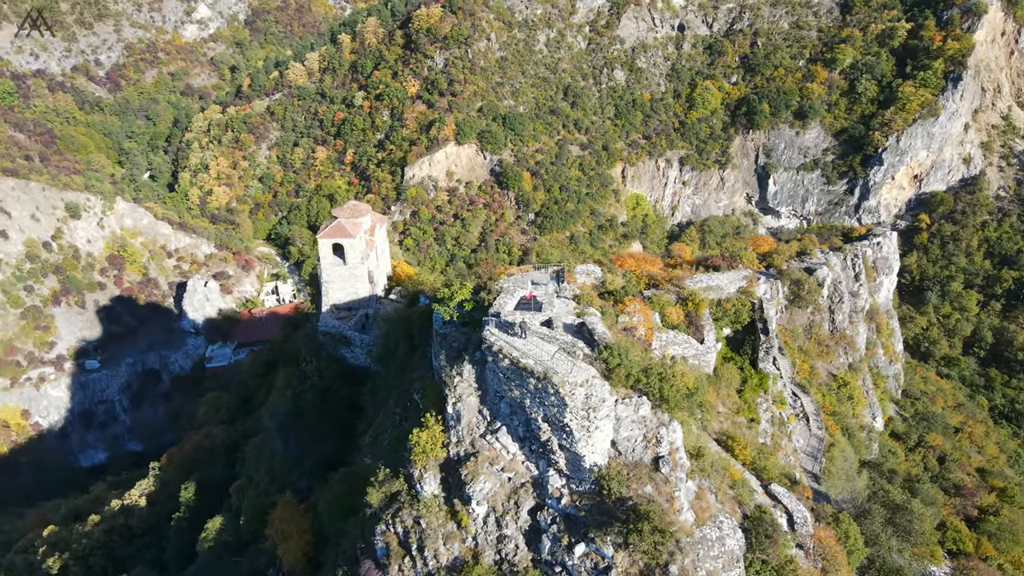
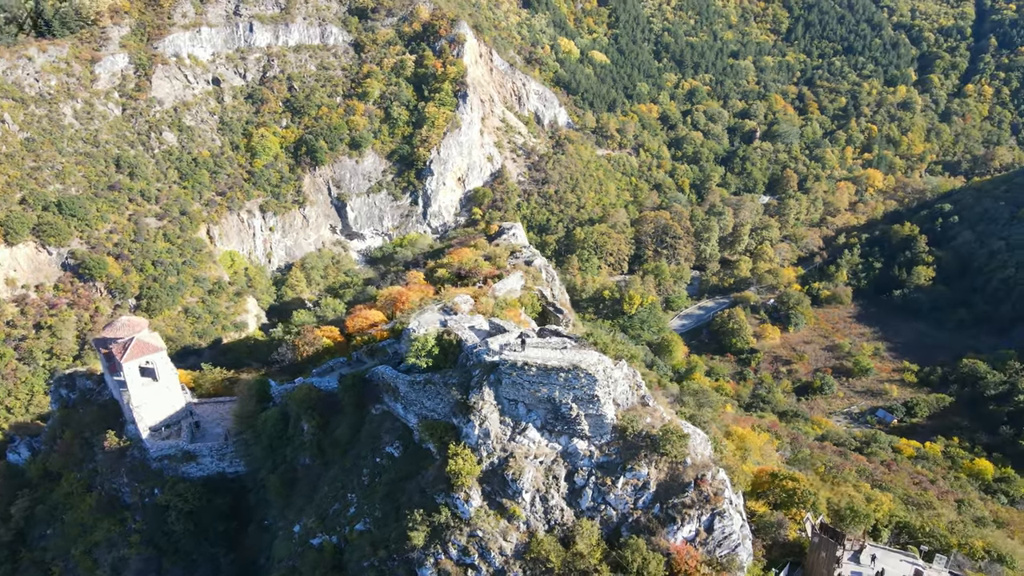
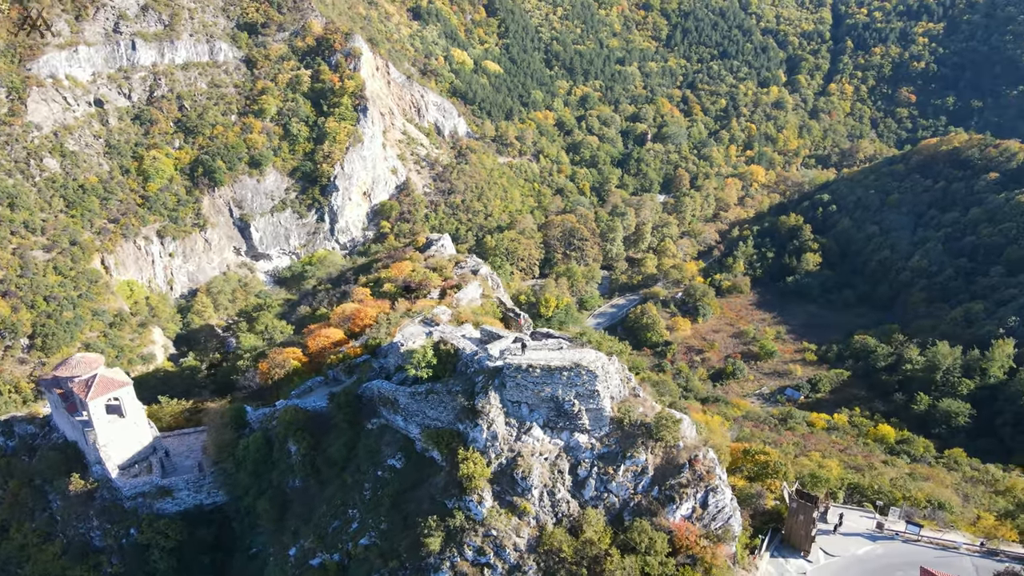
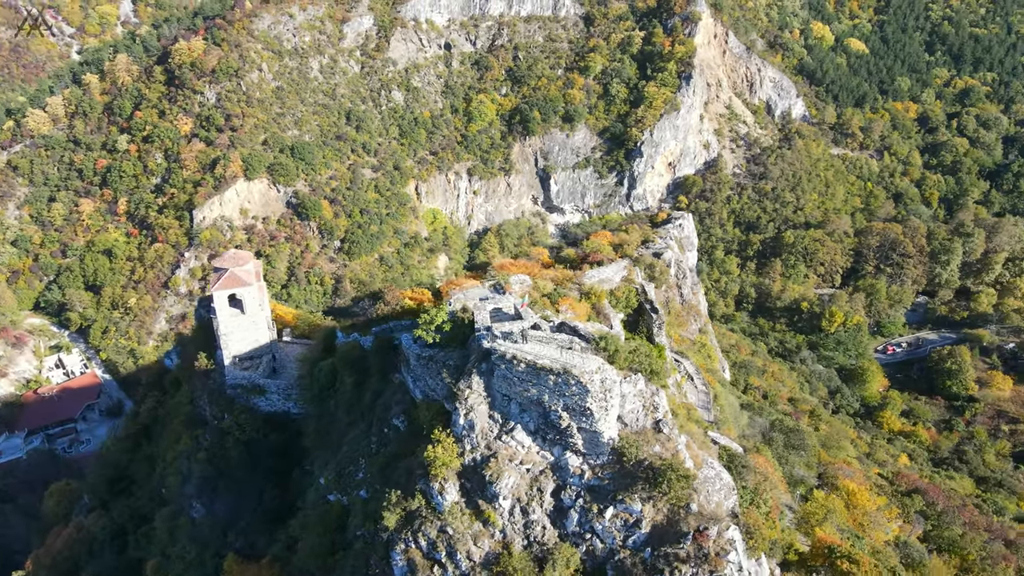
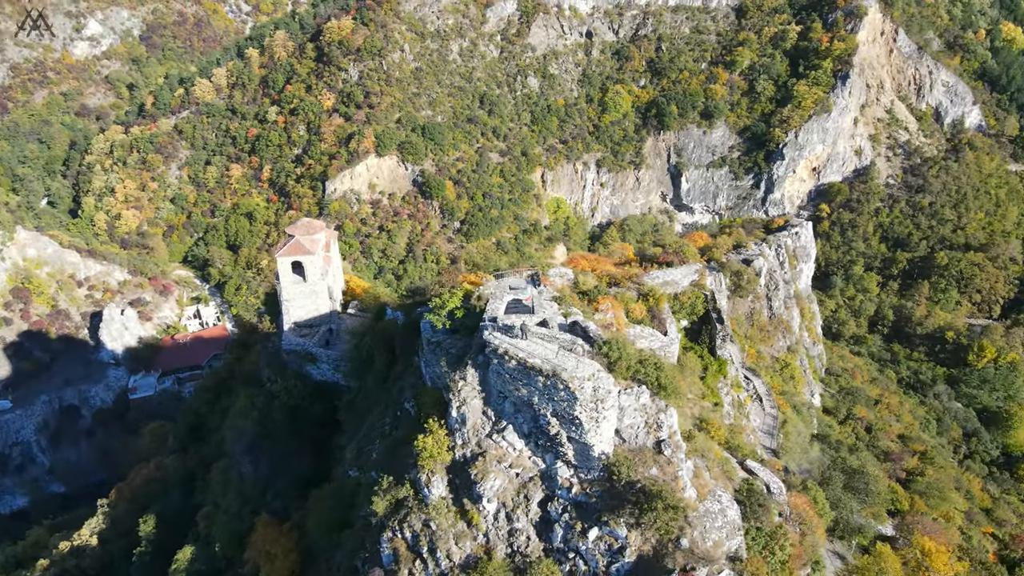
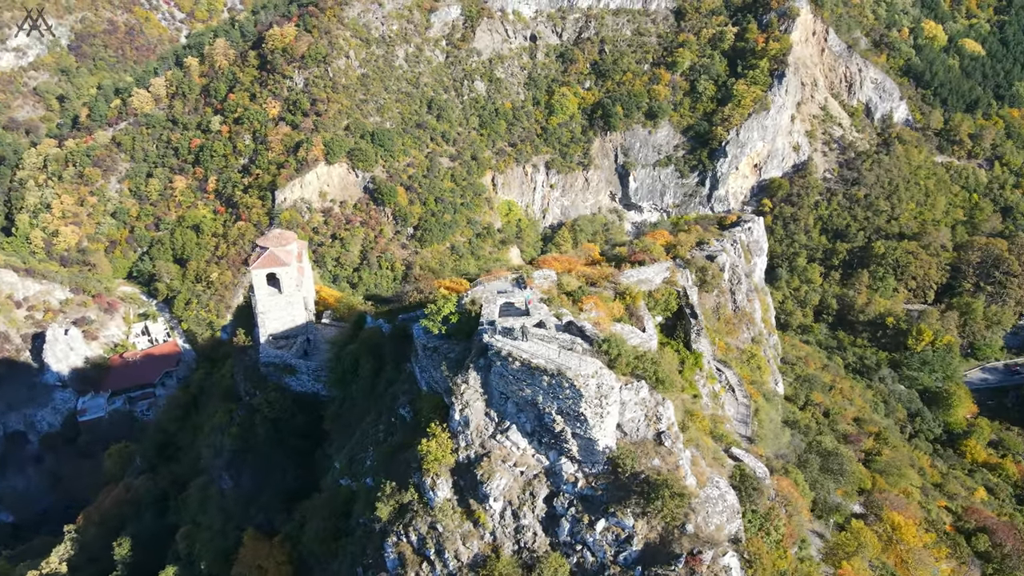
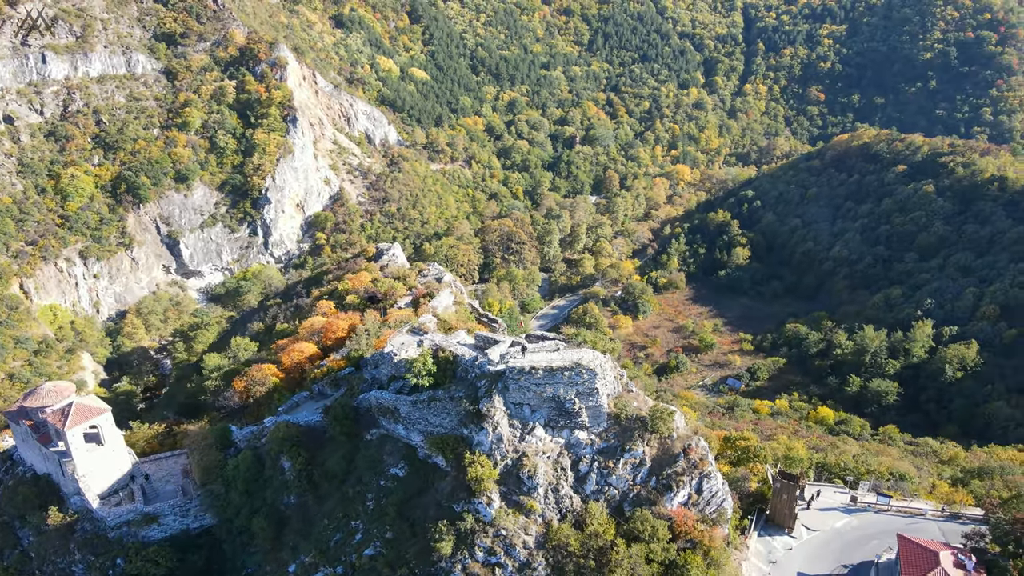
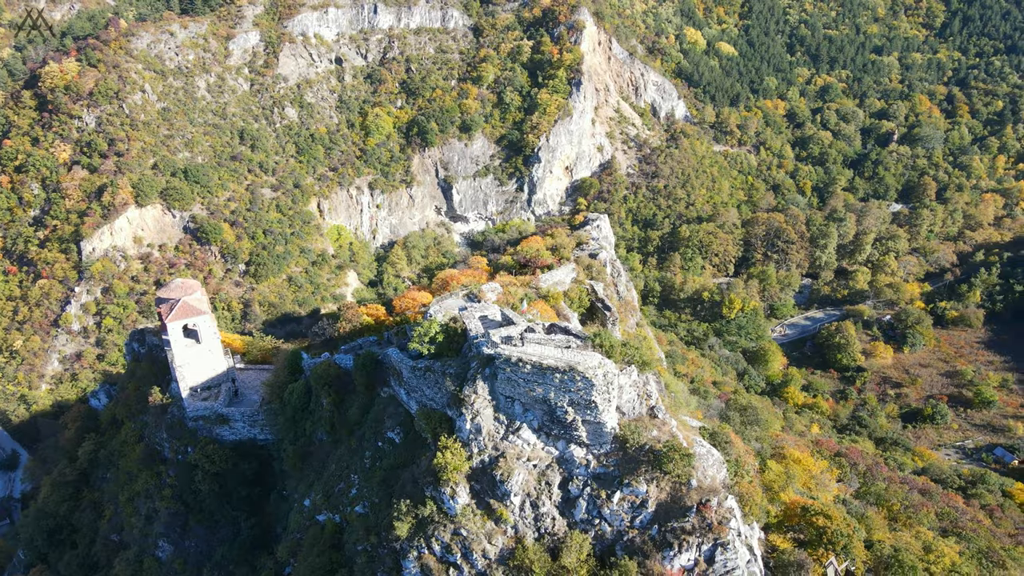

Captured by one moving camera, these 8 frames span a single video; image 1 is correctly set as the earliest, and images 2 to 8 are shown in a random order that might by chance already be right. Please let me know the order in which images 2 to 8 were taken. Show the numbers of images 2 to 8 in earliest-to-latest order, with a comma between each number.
5, 6, 4, 8, 2, 3, 7
